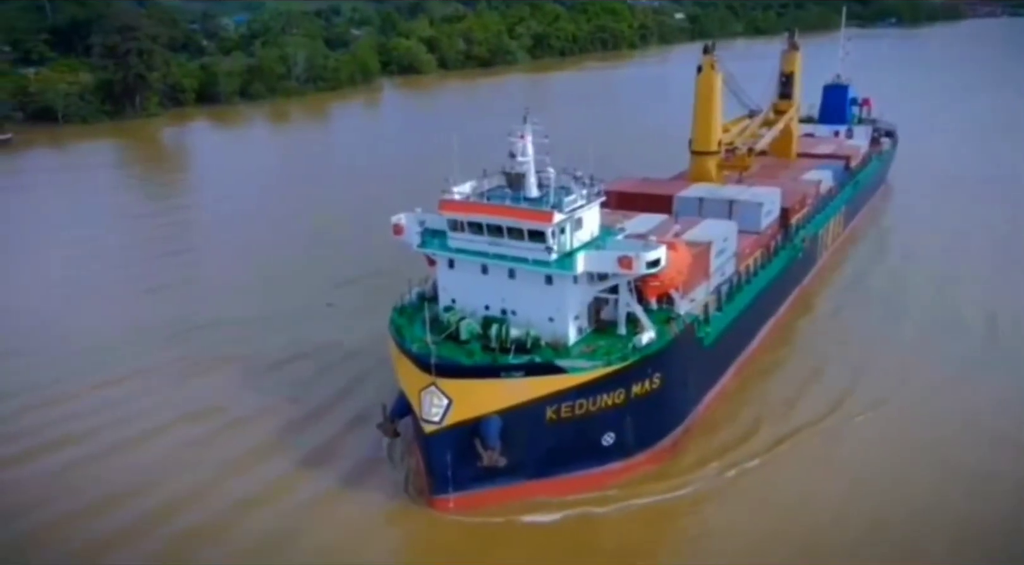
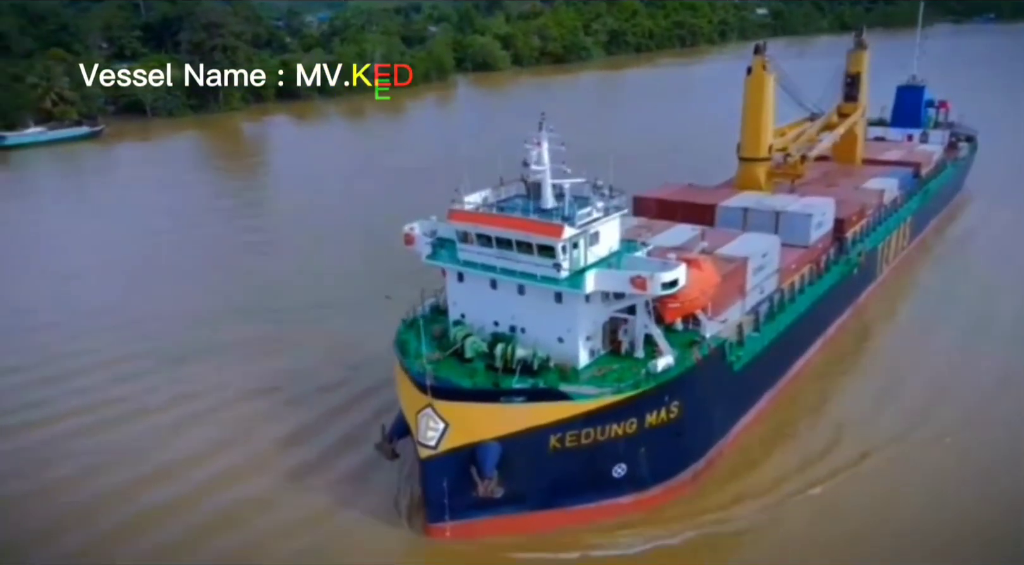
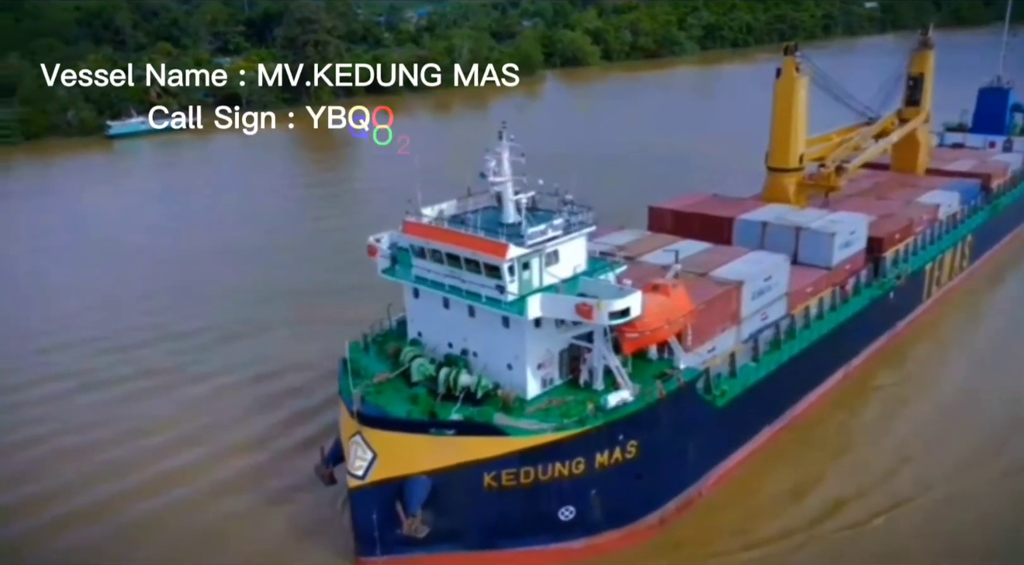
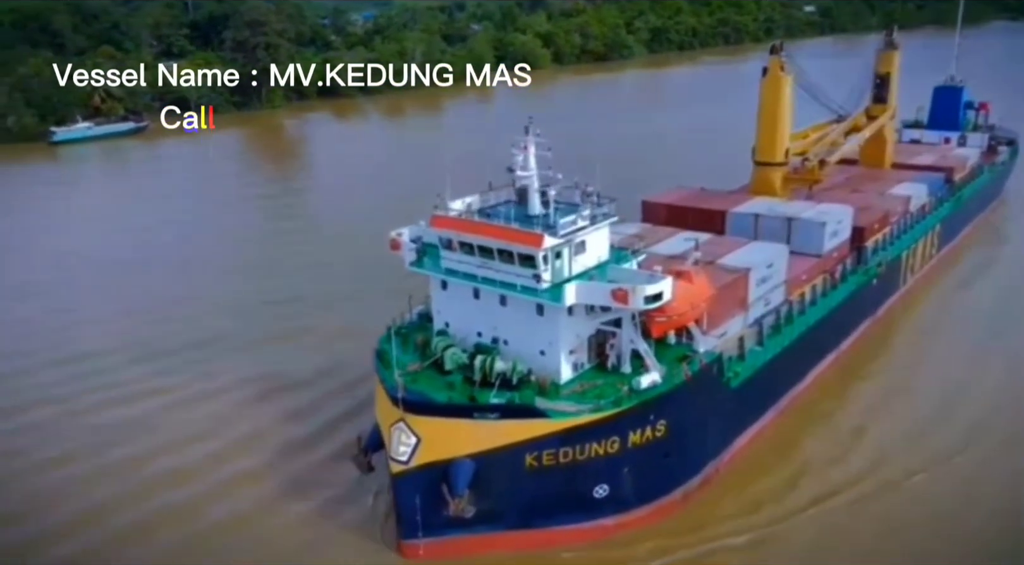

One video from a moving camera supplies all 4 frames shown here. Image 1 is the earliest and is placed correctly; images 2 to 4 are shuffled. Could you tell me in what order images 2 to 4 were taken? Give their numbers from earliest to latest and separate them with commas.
2, 4, 3
